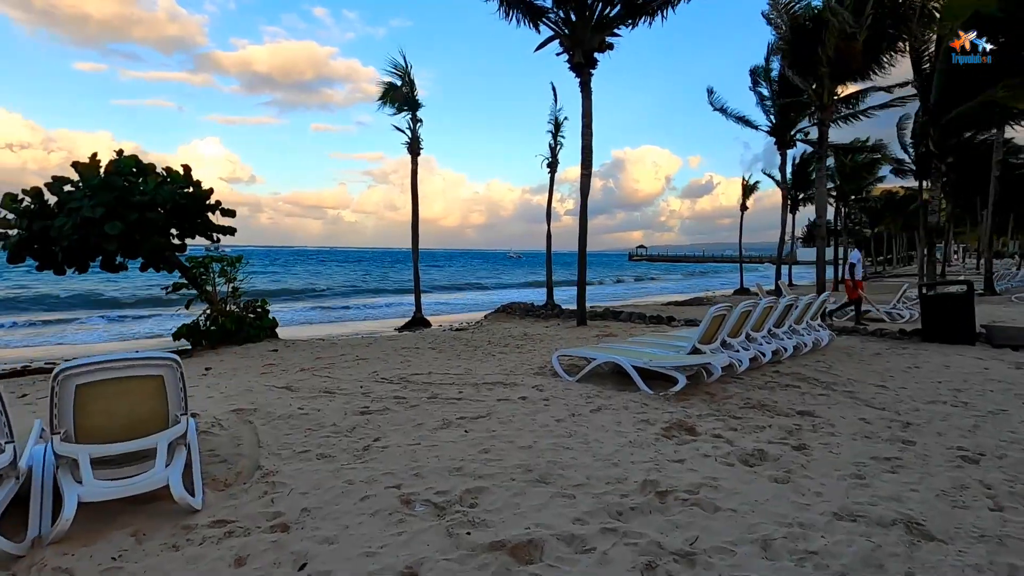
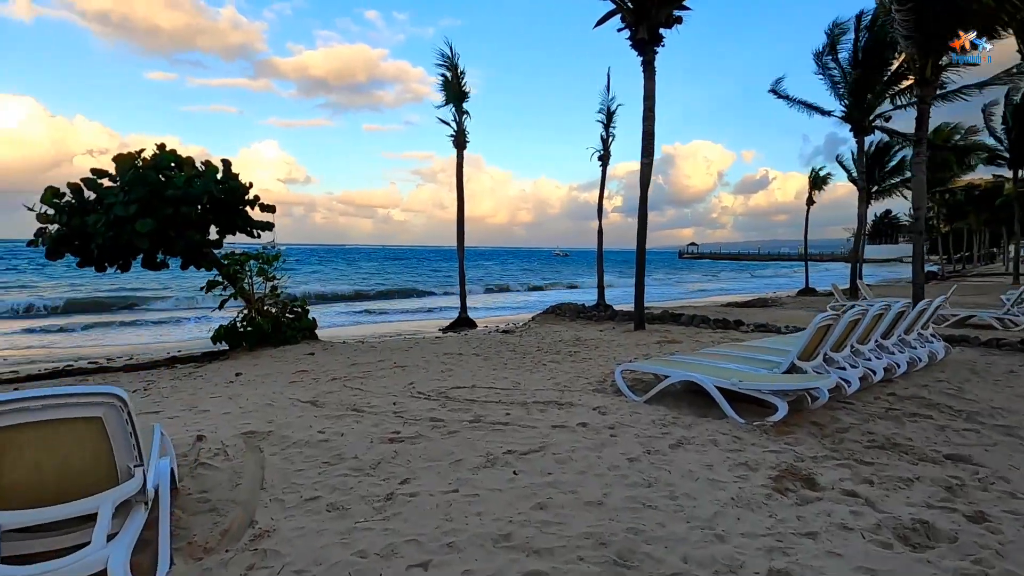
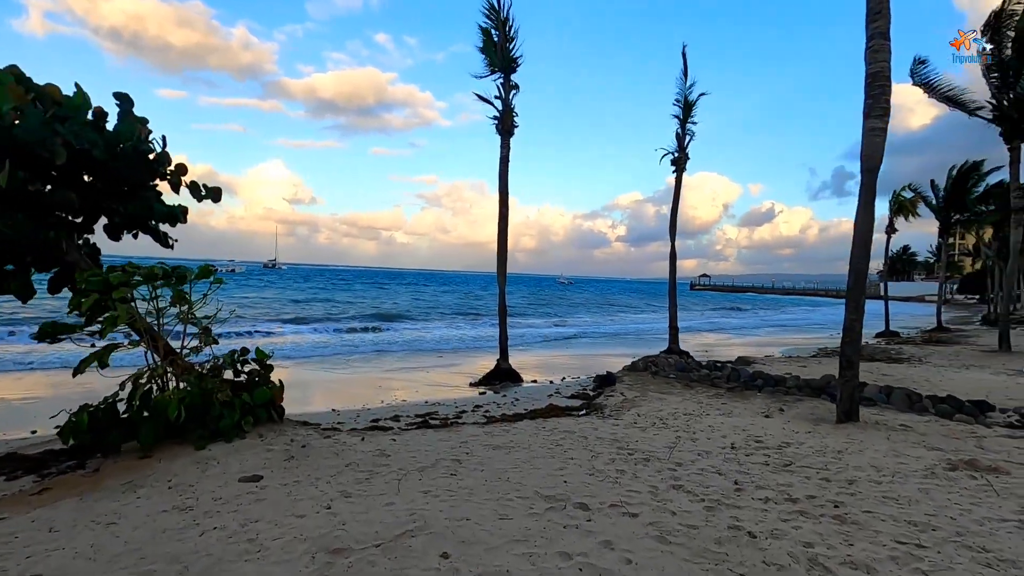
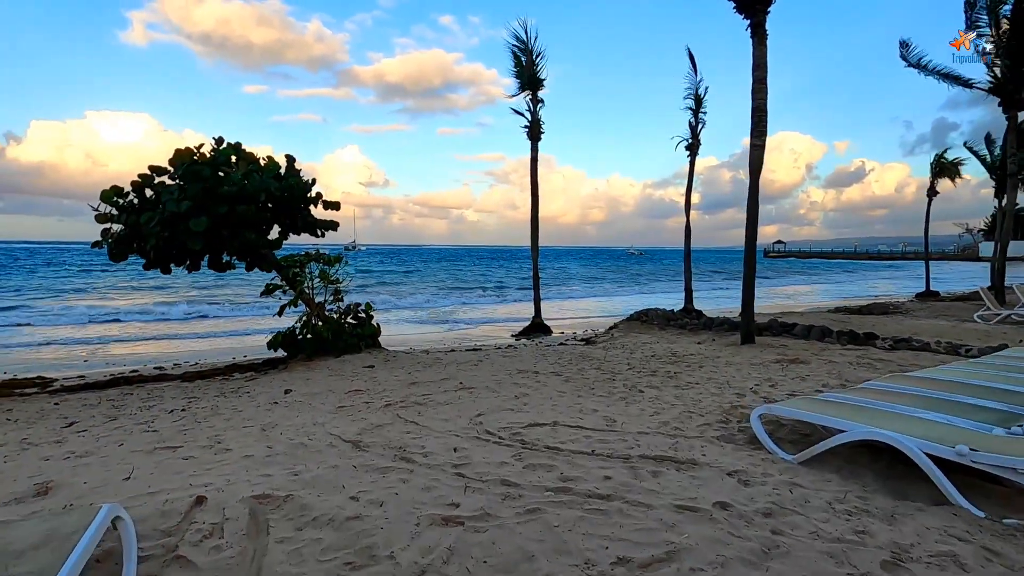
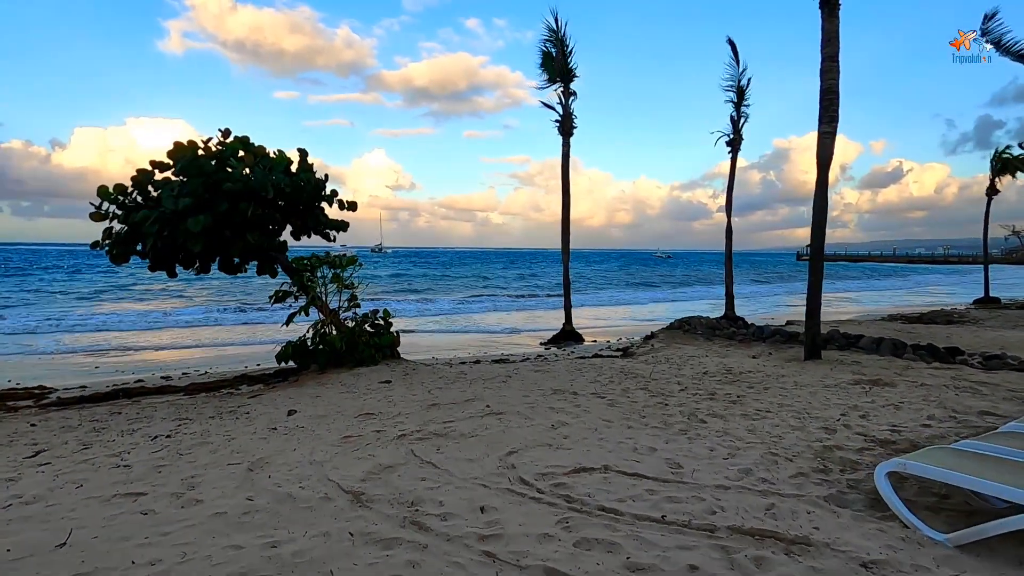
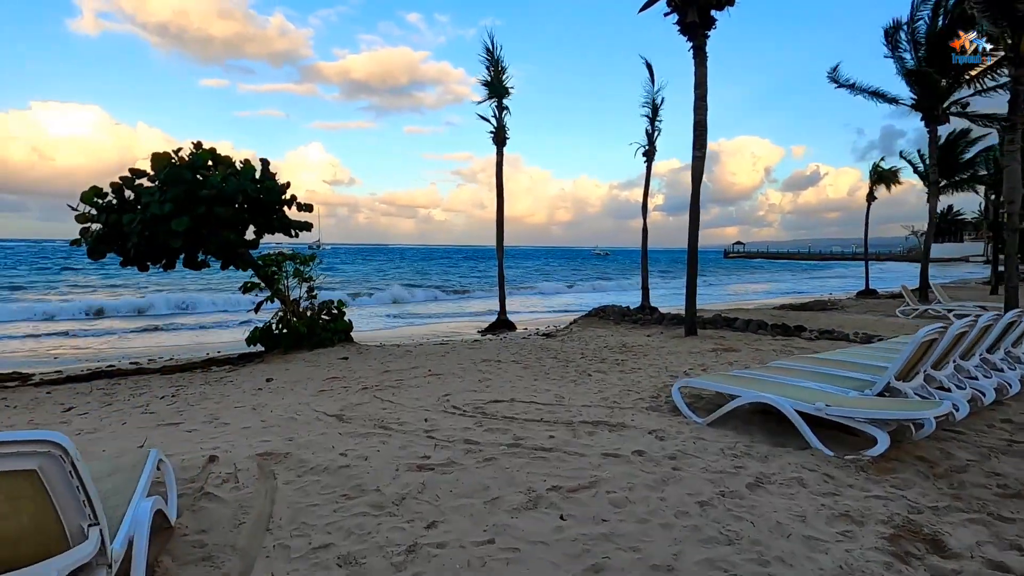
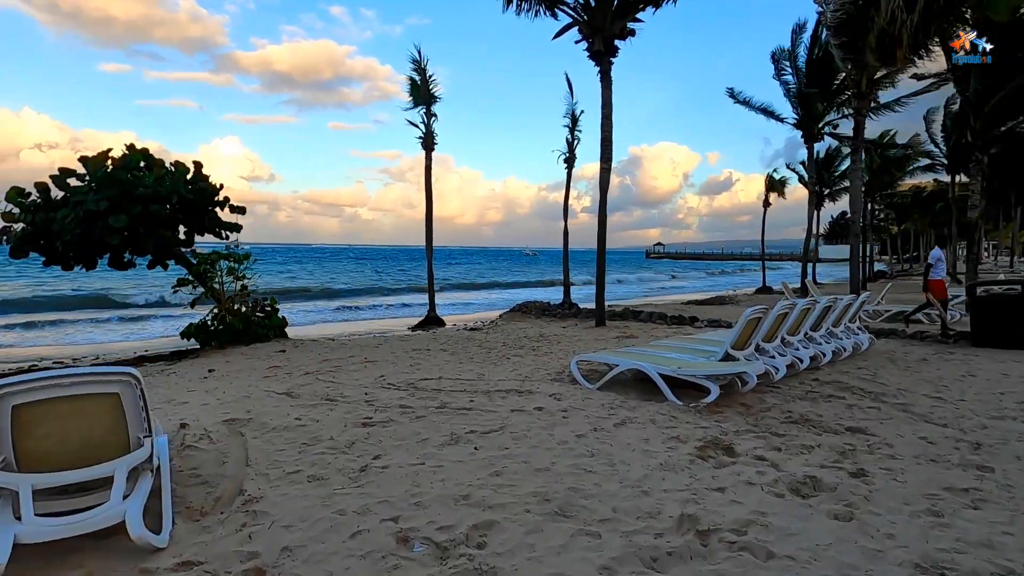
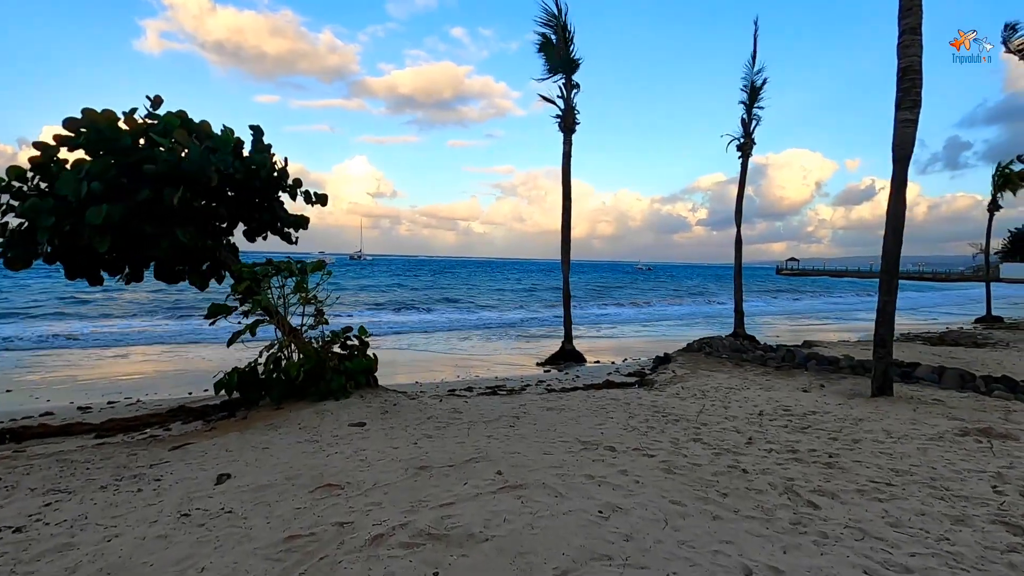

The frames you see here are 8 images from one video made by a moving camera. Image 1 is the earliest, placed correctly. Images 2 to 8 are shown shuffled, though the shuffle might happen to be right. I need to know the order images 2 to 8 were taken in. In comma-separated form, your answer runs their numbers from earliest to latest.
7, 2, 6, 4, 5, 8, 3
